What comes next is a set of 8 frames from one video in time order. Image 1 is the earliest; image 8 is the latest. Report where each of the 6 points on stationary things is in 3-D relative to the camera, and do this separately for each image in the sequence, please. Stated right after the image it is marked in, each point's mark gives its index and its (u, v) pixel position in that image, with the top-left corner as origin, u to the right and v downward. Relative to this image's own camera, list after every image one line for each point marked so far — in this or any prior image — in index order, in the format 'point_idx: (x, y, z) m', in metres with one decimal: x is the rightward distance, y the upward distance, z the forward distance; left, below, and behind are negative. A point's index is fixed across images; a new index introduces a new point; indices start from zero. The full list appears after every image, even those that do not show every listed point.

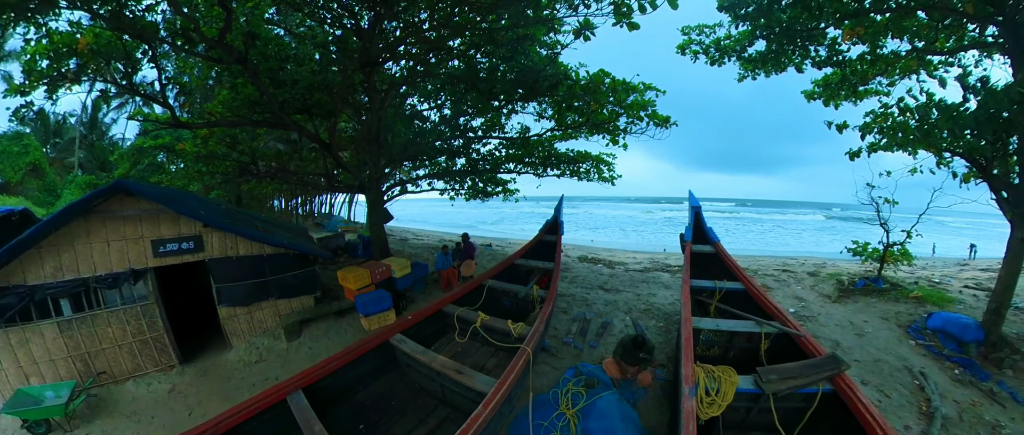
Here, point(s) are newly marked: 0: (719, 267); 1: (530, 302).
0: (+2.9, -0.6, +5.2) m
1: (+0.1, -0.9, +4.1) m
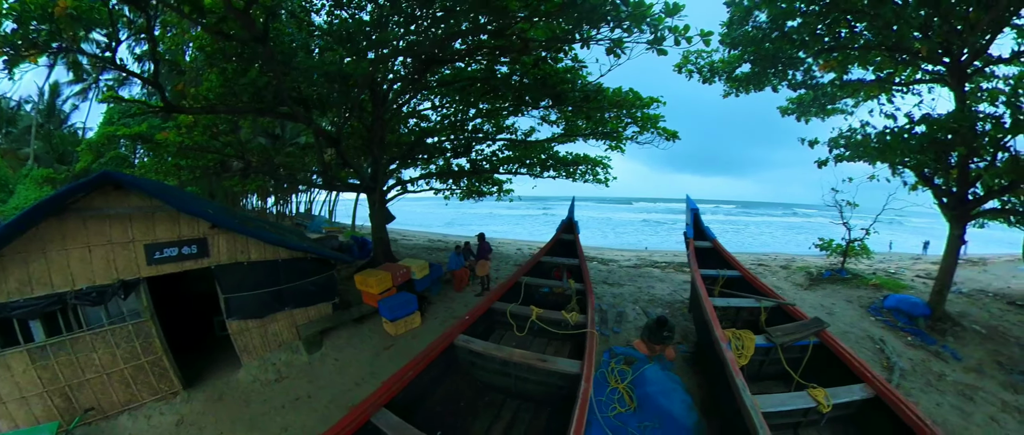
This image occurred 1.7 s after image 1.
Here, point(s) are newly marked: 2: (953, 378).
0: (+3.2, -0.6, +5.9) m
1: (+0.5, -0.9, +4.6) m
2: (+5.1, -1.8, +4.4) m
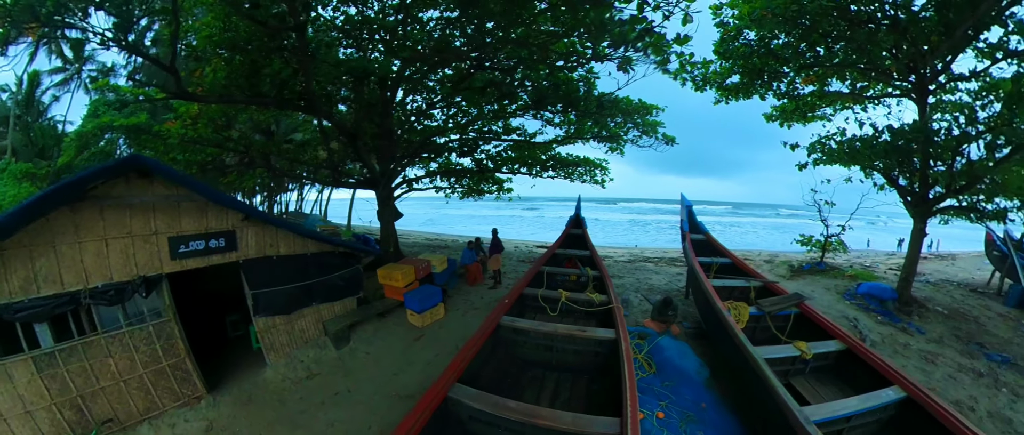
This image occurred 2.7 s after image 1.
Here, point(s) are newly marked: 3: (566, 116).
0: (+3.5, -0.6, +6.6) m
1: (+0.8, -0.9, +5.1) m
2: (+5.4, -1.8, +5.1) m
3: (+0.9, +2.0, +7.2) m
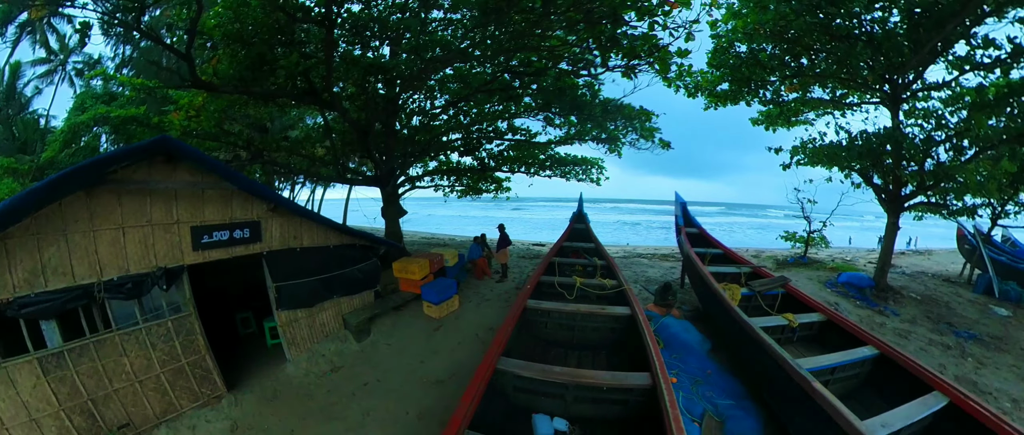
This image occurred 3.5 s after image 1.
0: (+3.6, -0.5, +7.1) m
1: (+1.0, -0.8, +5.6) m
2: (+5.6, -1.7, +5.7) m
3: (+1.0, +2.0, +7.6) m
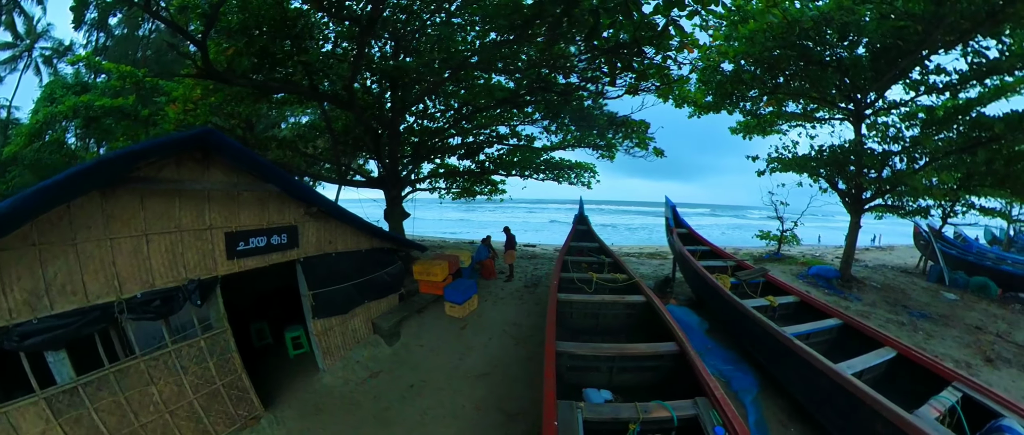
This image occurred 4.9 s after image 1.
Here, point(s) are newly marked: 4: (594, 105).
0: (+3.7, -0.5, +7.8) m
1: (+1.2, -0.8, +6.2) m
2: (+5.8, -1.7, +6.5) m
3: (+1.1, +2.0, +8.3) m
4: (+1.6, +2.2, +7.4) m
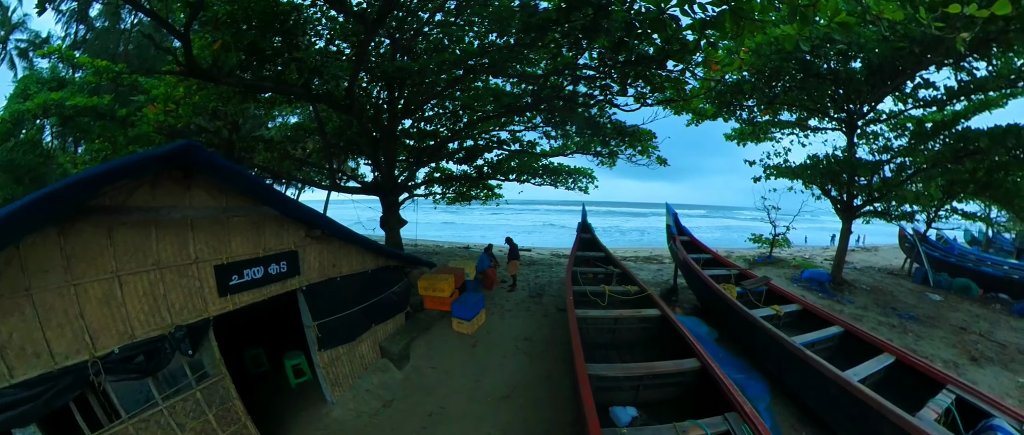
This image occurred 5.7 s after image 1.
0: (+3.8, -0.6, +7.9) m
1: (+1.3, -0.9, +6.2) m
2: (+5.9, -1.8, +6.7) m
3: (+1.1, +1.9, +8.3) m
4: (+1.7, +2.0, +7.4) m
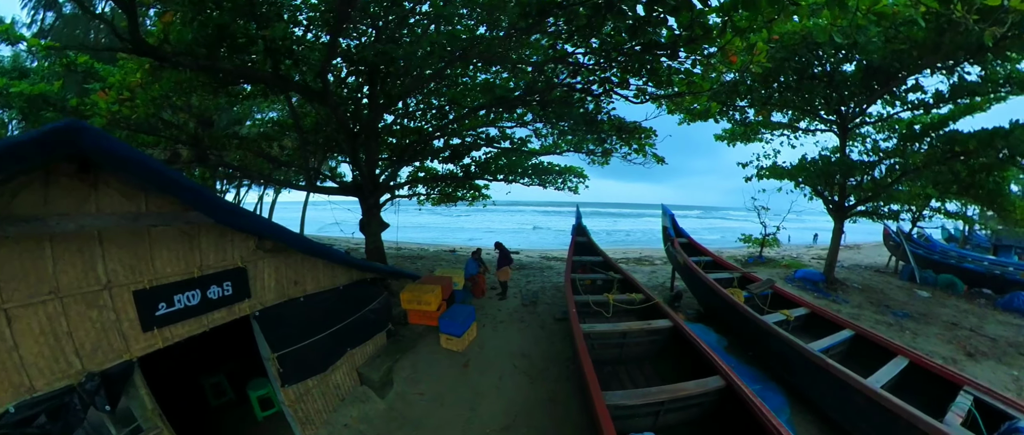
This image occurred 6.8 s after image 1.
0: (+3.6, -0.6, +7.6) m
1: (+1.2, -1.0, +5.8) m
2: (+5.8, -1.8, +6.5) m
3: (+0.9, +1.8, +7.9) m
4: (+1.5, +2.0, +7.0) m
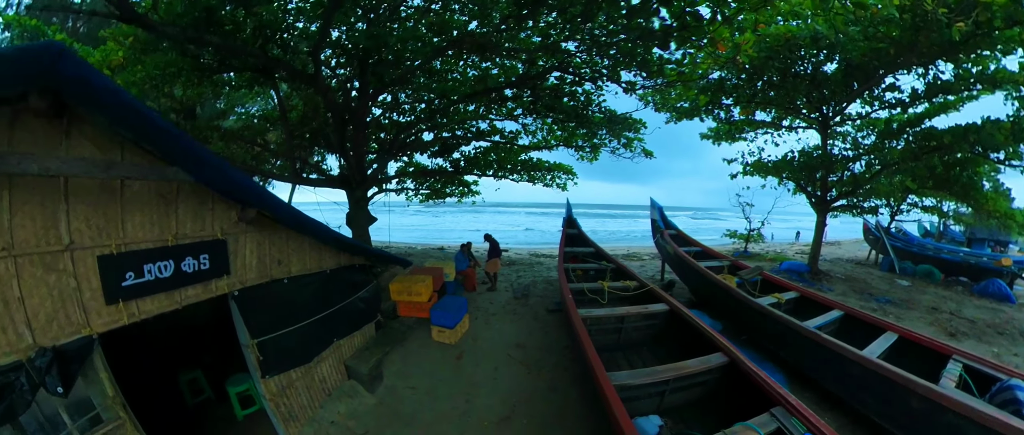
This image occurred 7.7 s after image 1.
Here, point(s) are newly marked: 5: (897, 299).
0: (+3.4, -0.5, +7.6) m
1: (+1.1, -0.8, +5.7) m
2: (+5.6, -1.6, +6.5) m
3: (+0.7, +1.9, +7.8) m
4: (+1.3, +2.1, +7.0) m
5: (+9.0, -2.0, +8.9) m
